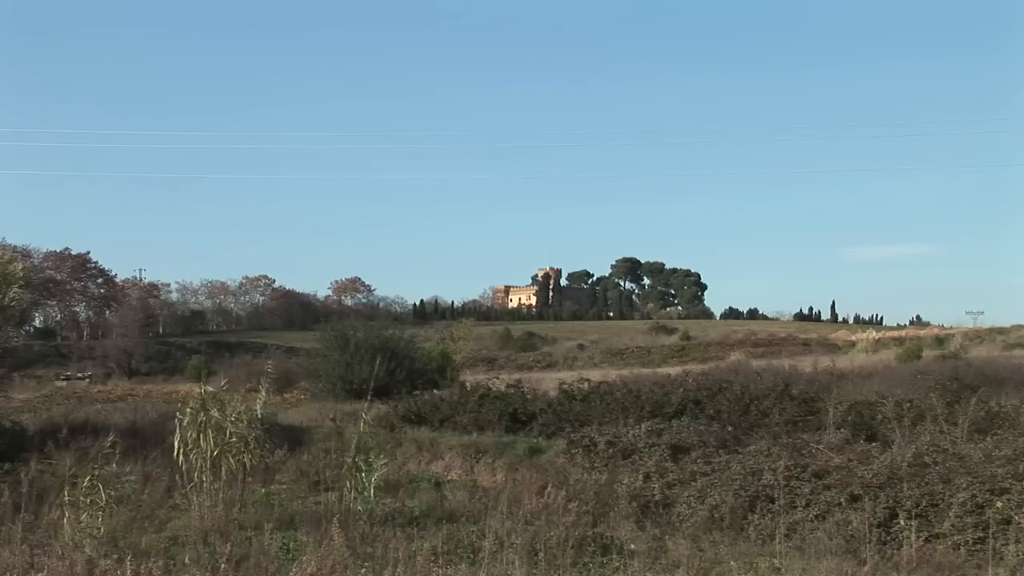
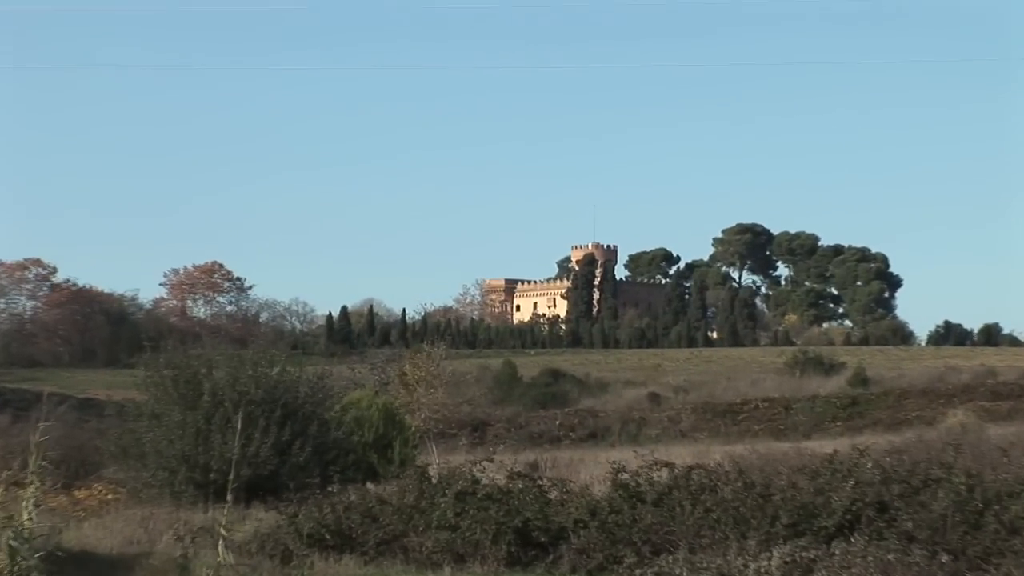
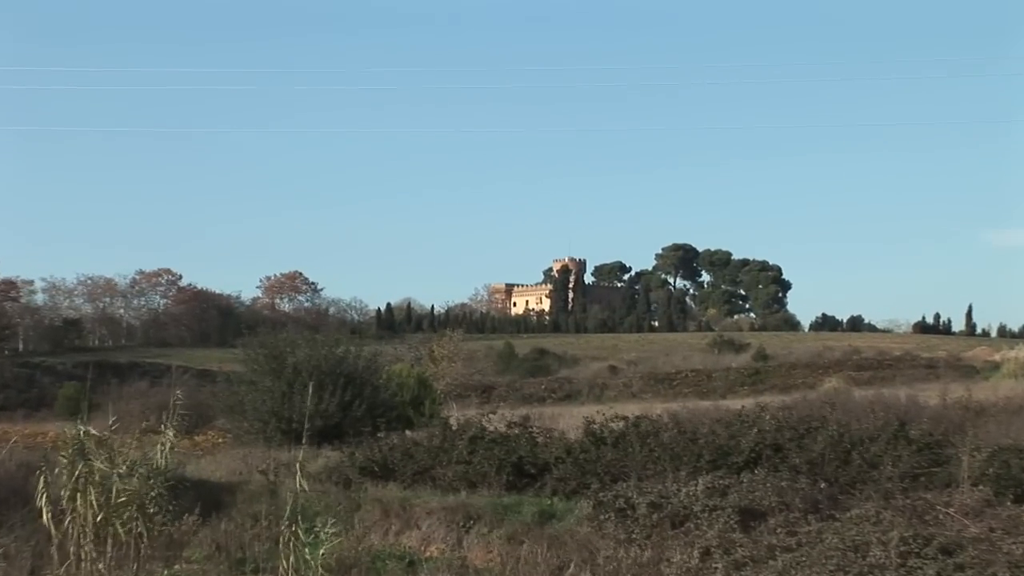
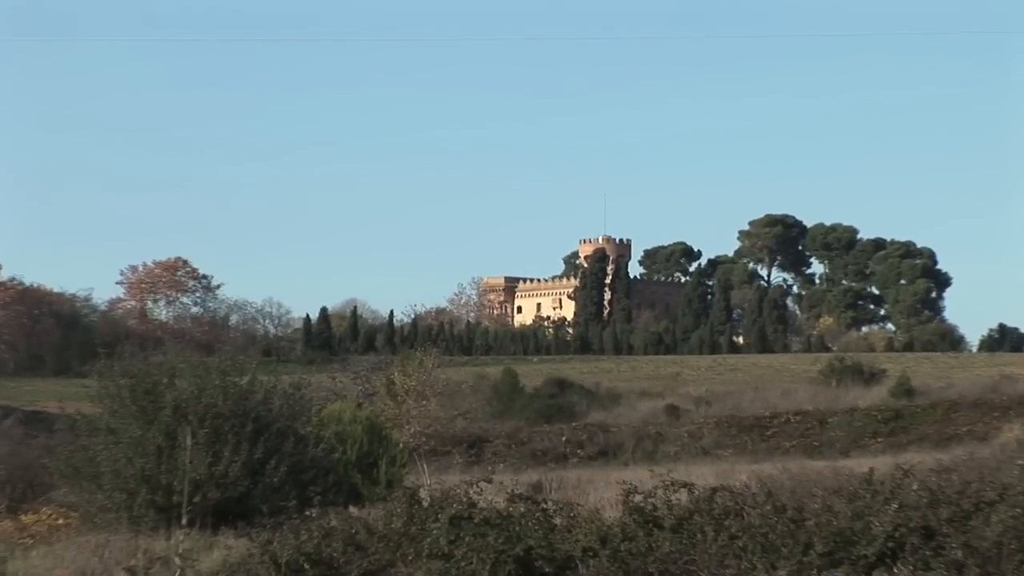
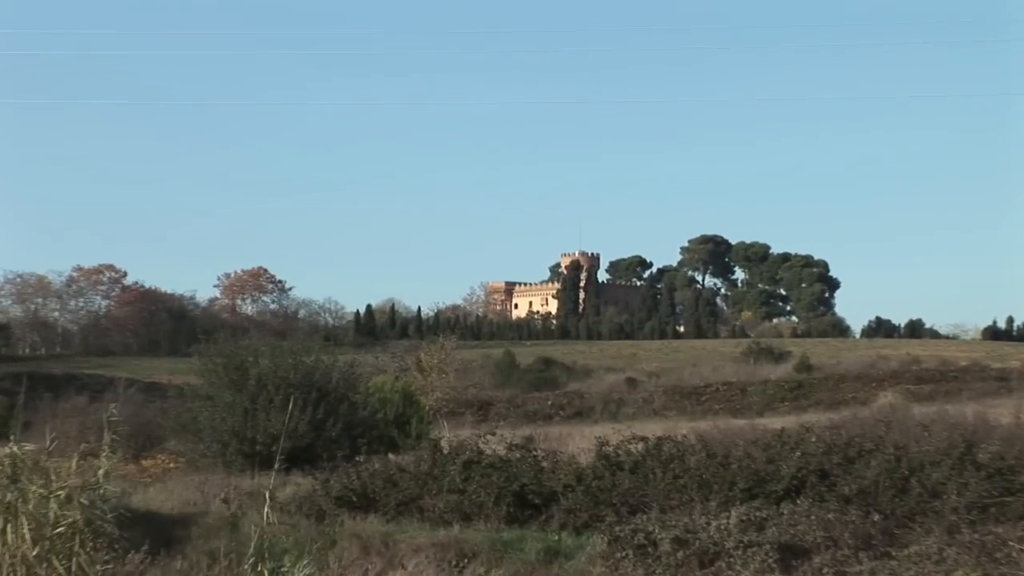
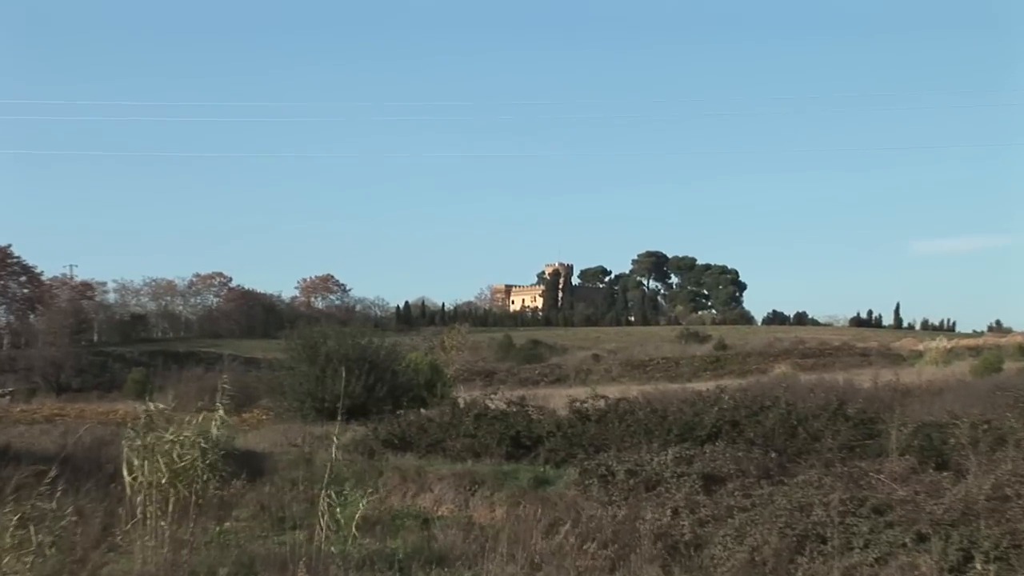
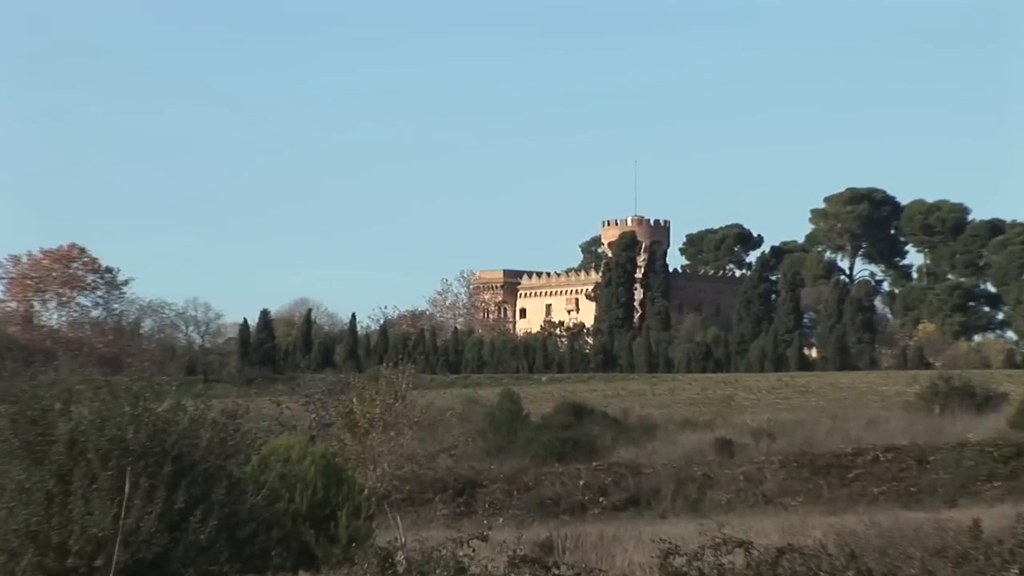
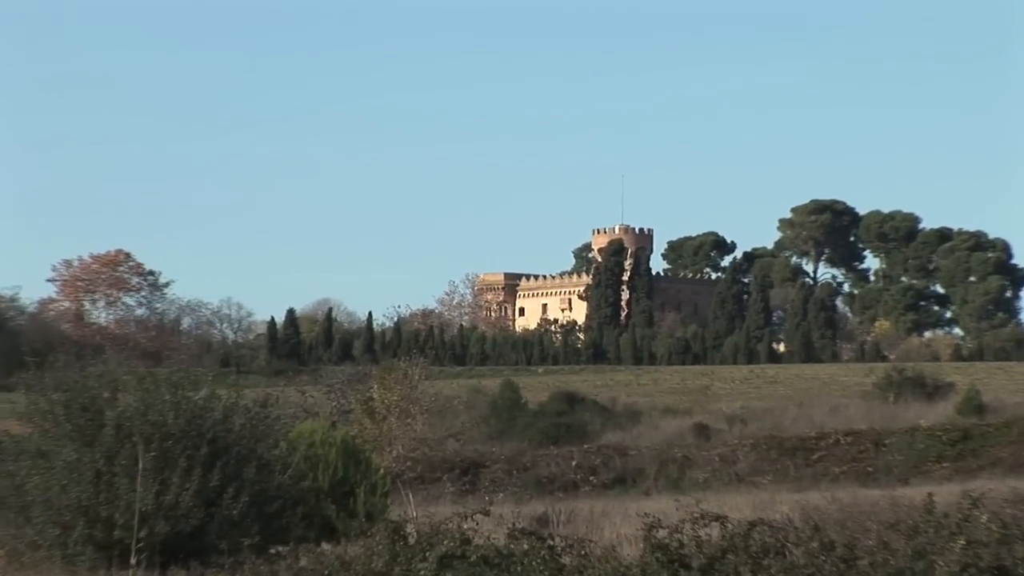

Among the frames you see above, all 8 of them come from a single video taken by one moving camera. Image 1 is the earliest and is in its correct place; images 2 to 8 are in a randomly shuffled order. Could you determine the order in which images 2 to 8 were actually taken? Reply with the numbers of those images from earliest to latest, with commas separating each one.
6, 3, 5, 2, 4, 8, 7
